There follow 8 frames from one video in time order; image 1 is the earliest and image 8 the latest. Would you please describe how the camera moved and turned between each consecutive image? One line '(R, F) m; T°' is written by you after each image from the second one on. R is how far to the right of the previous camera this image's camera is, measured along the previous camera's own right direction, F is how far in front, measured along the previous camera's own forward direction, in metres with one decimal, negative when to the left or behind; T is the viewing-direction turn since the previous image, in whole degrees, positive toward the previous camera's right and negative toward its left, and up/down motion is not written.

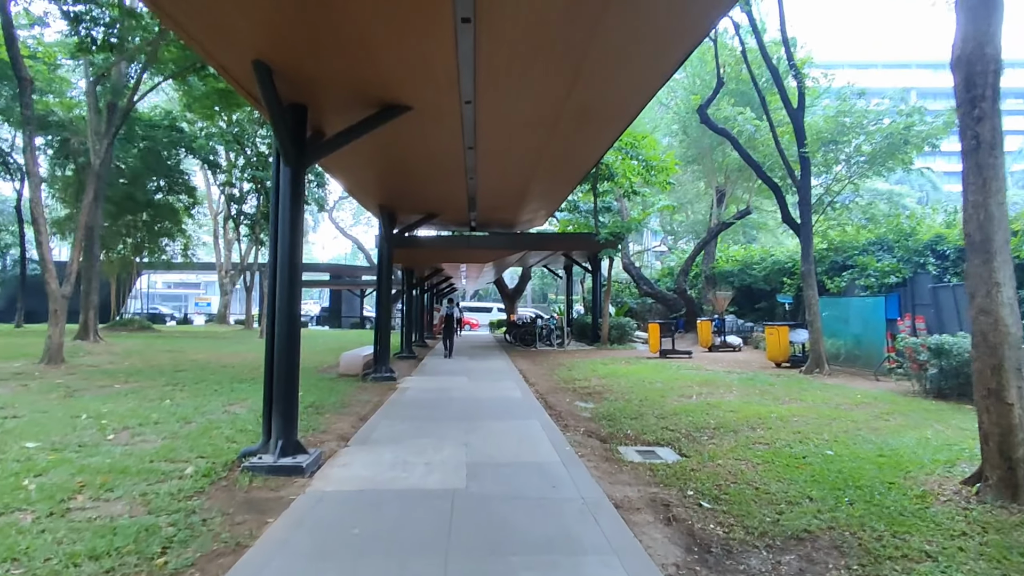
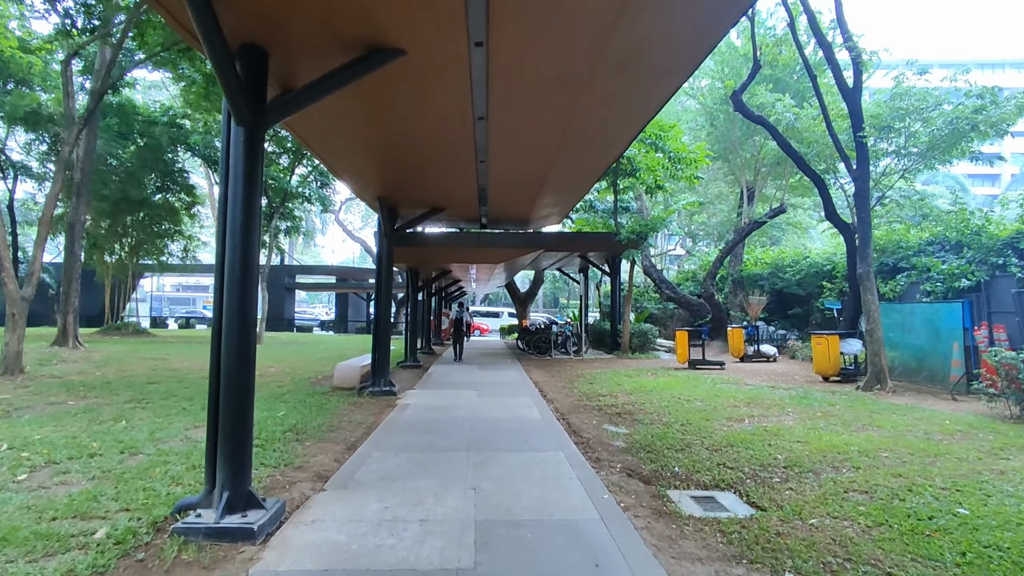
(-0.1, +1.3) m; -1°
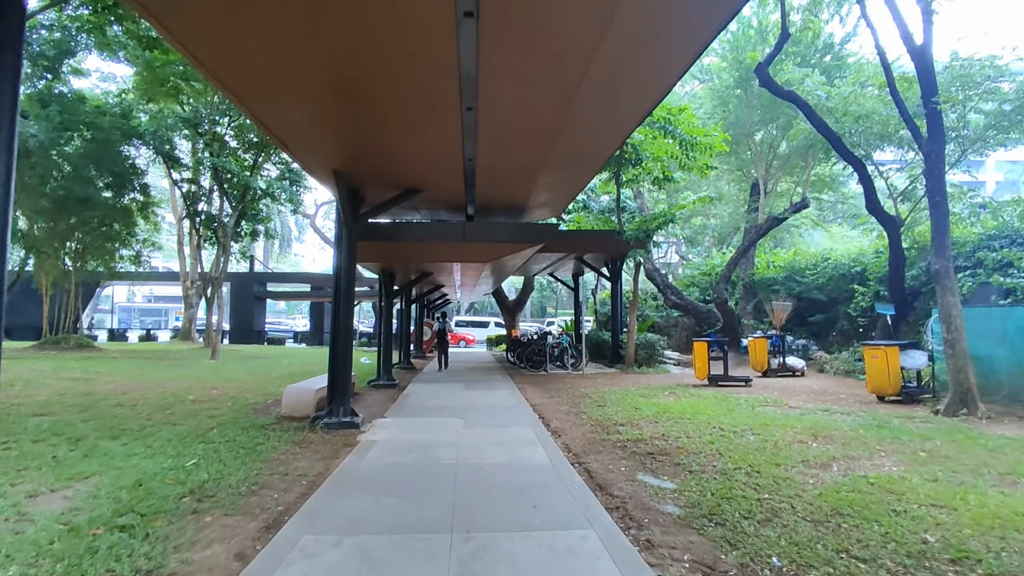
(-0.1, +2.0) m; +2°
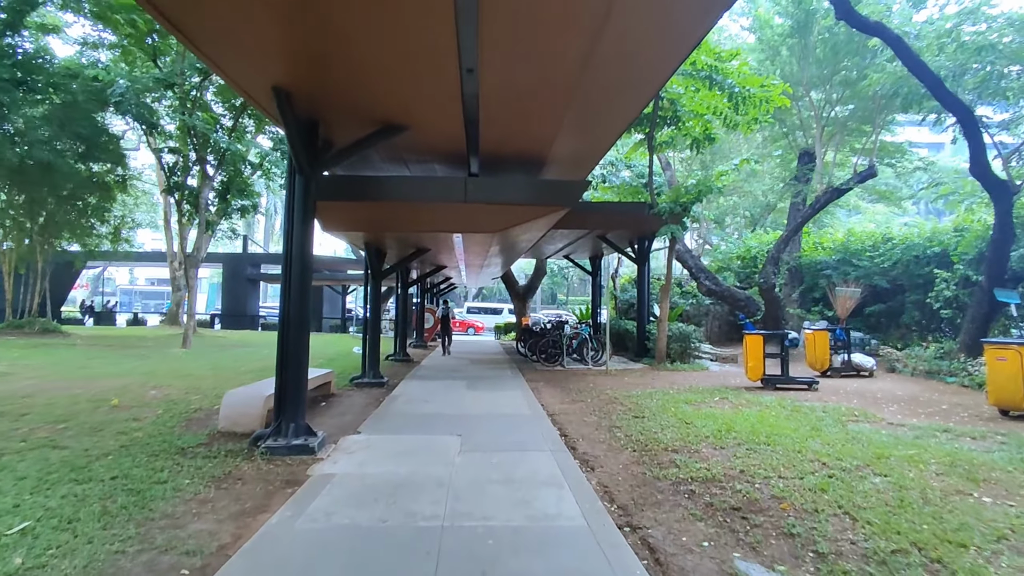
(-0.1, +2.1) m; -1°
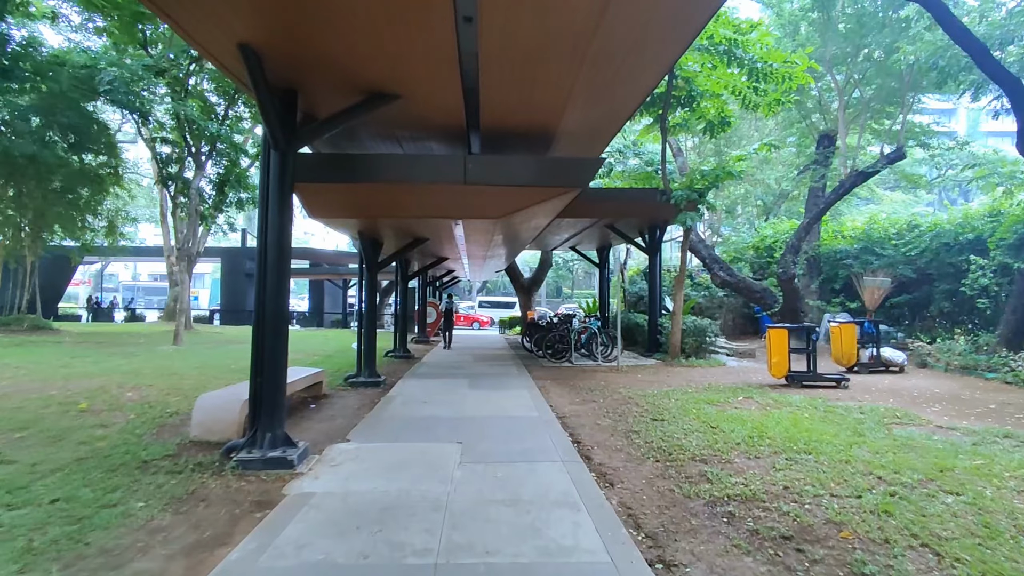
(0.0, +0.7) m; 0°
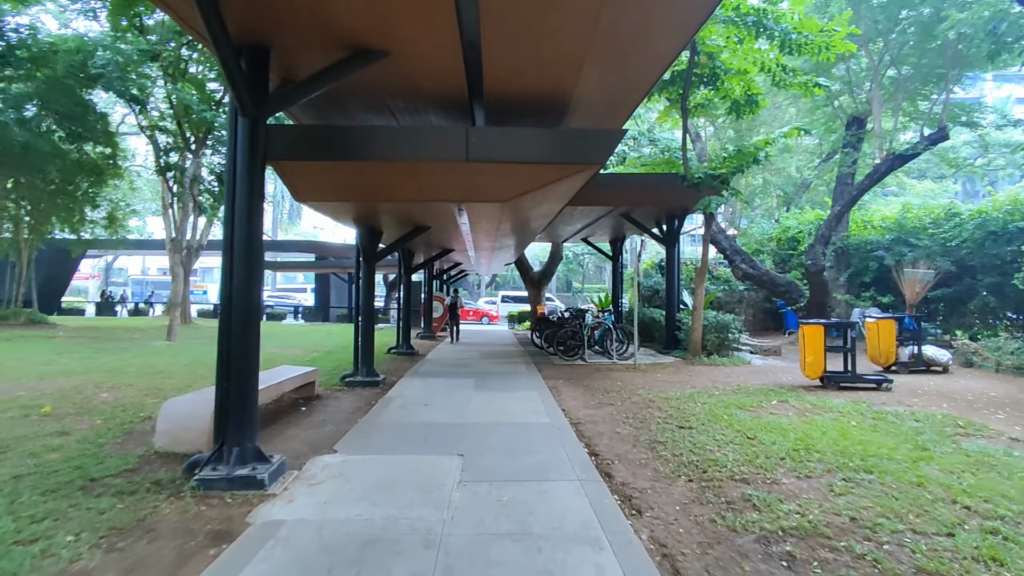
(0.0, +0.7) m; -1°
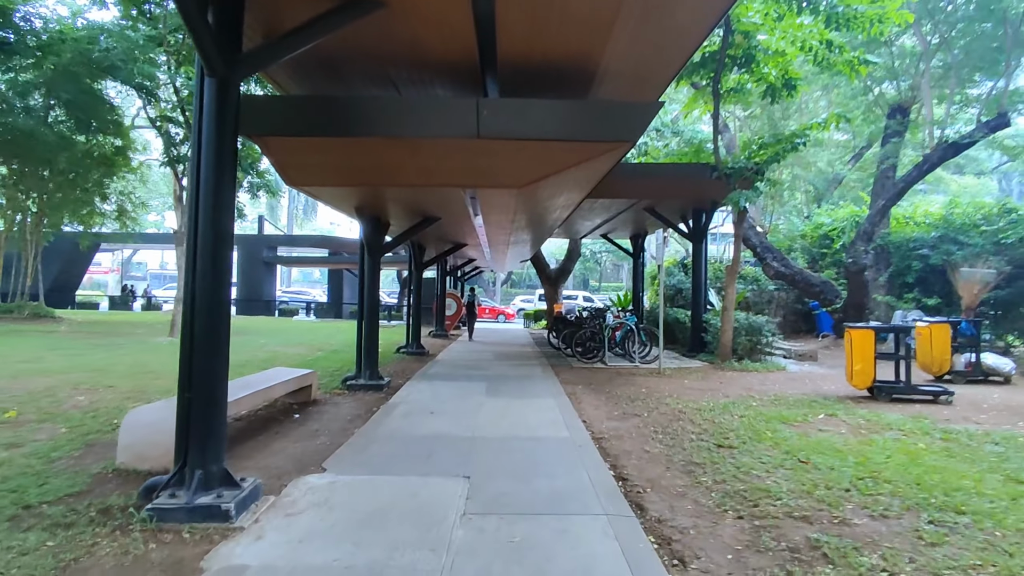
(0.0, +0.7) m; -2°
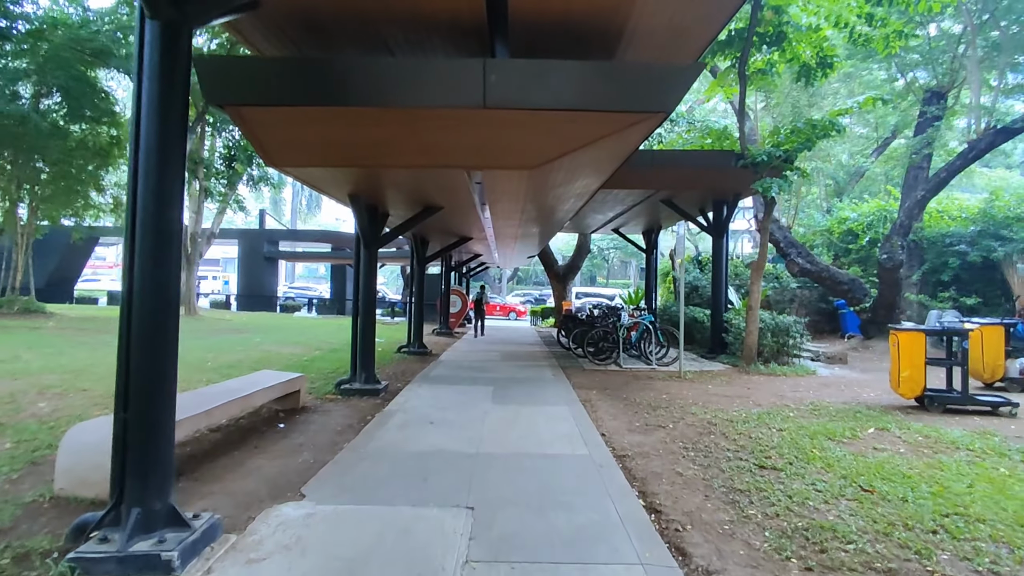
(0.0, +0.7) m; -1°
